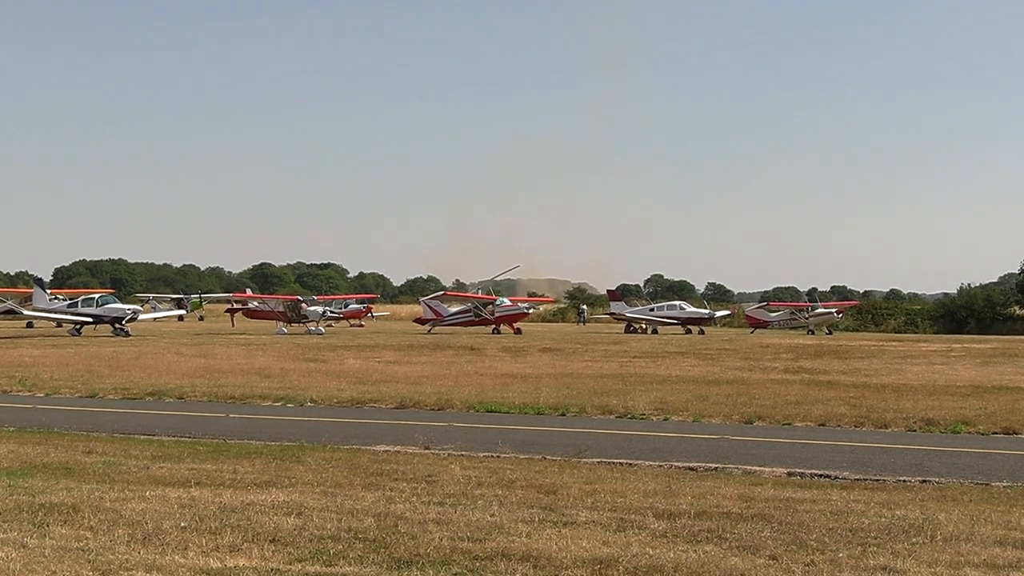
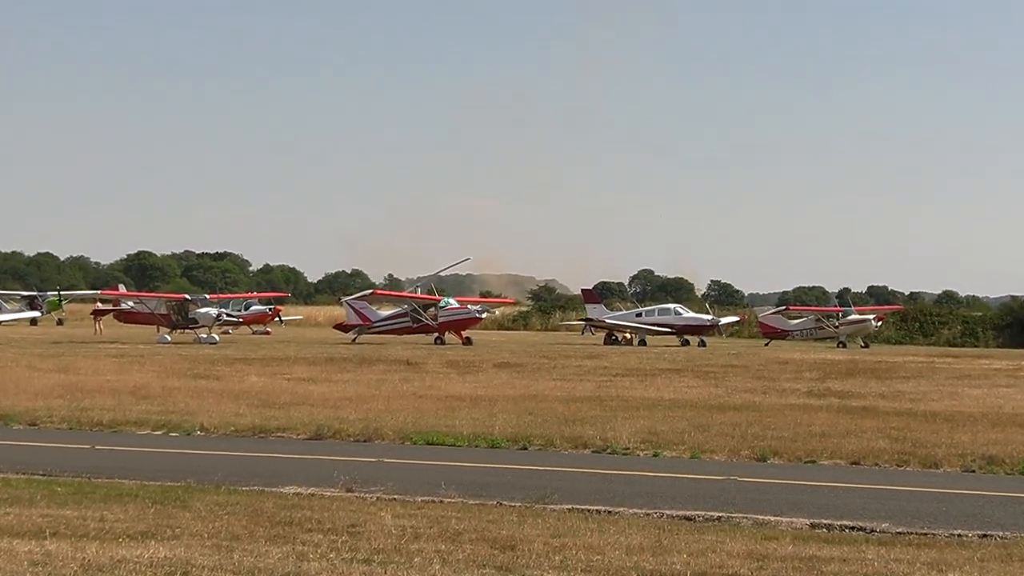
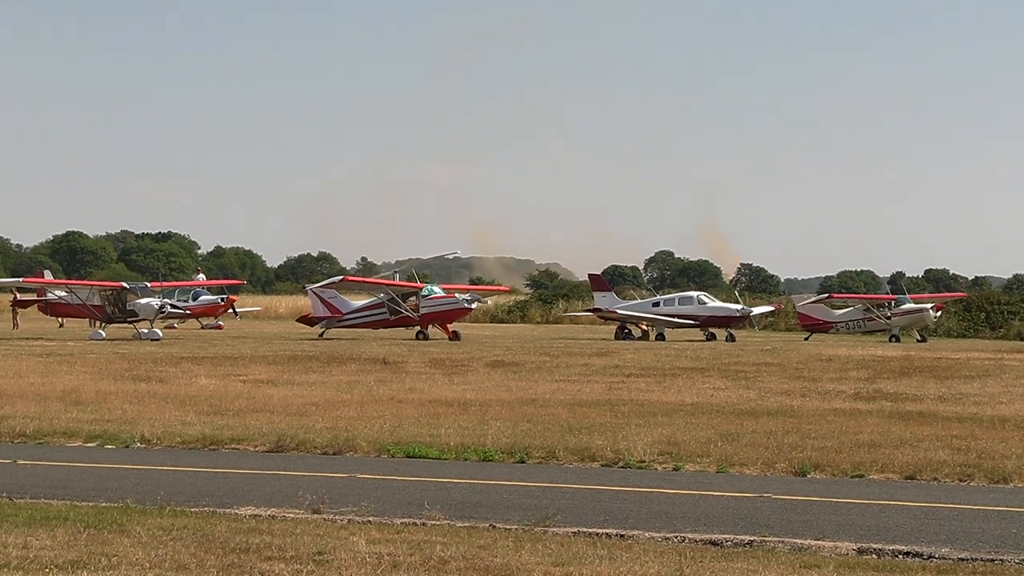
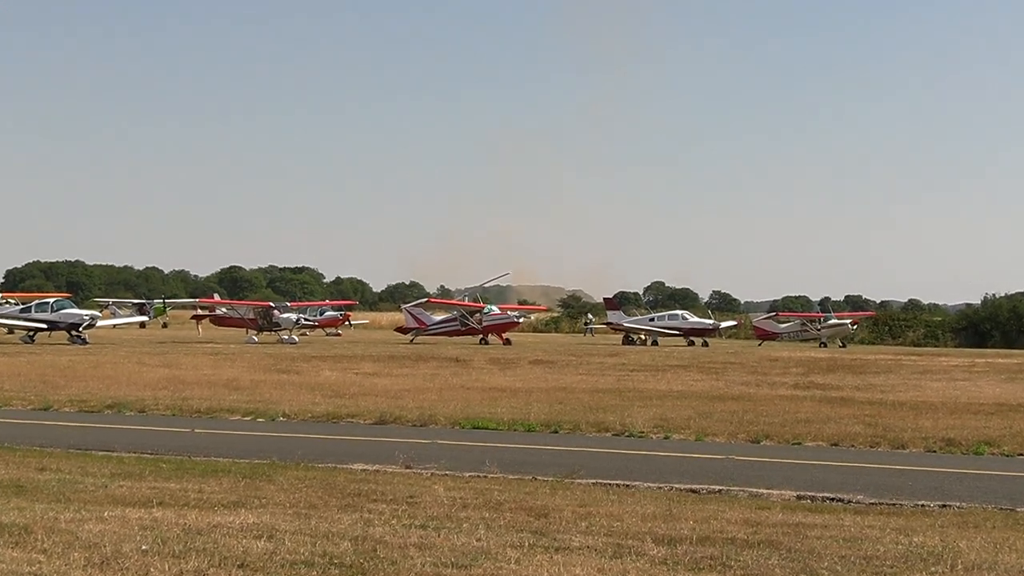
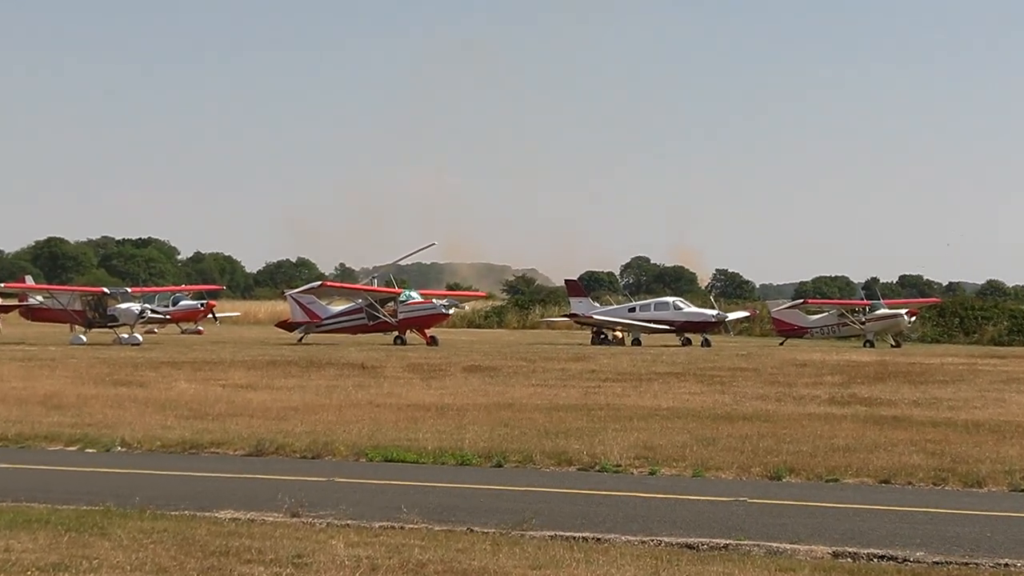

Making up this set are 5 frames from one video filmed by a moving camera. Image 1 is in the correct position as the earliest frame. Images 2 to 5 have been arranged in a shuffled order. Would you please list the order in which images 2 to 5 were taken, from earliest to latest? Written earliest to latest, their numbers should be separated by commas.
4, 2, 5, 3
